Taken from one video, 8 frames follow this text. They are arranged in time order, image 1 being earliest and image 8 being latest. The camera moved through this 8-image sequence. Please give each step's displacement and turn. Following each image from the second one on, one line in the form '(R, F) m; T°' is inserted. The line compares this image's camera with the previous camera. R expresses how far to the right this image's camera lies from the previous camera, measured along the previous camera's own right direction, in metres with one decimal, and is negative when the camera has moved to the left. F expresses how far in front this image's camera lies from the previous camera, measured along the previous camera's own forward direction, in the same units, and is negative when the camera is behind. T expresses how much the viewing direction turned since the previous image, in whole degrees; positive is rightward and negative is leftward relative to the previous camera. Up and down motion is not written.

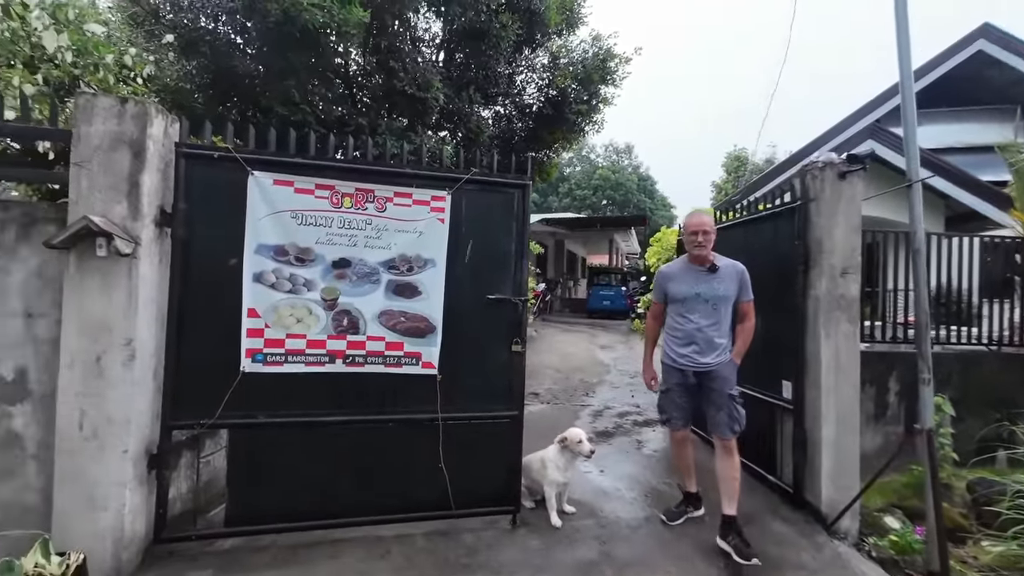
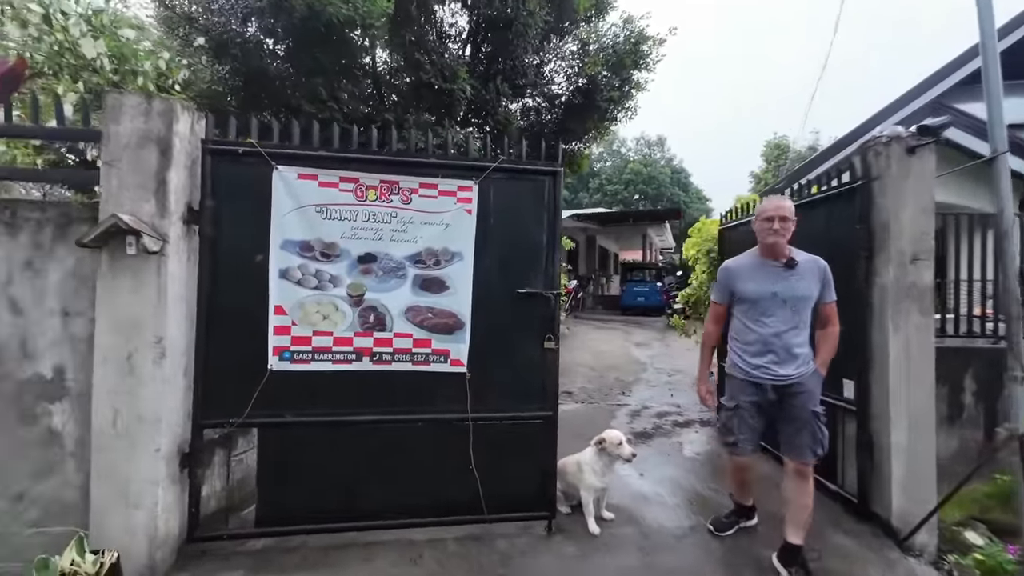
(0.0, +0.2) m; -4°
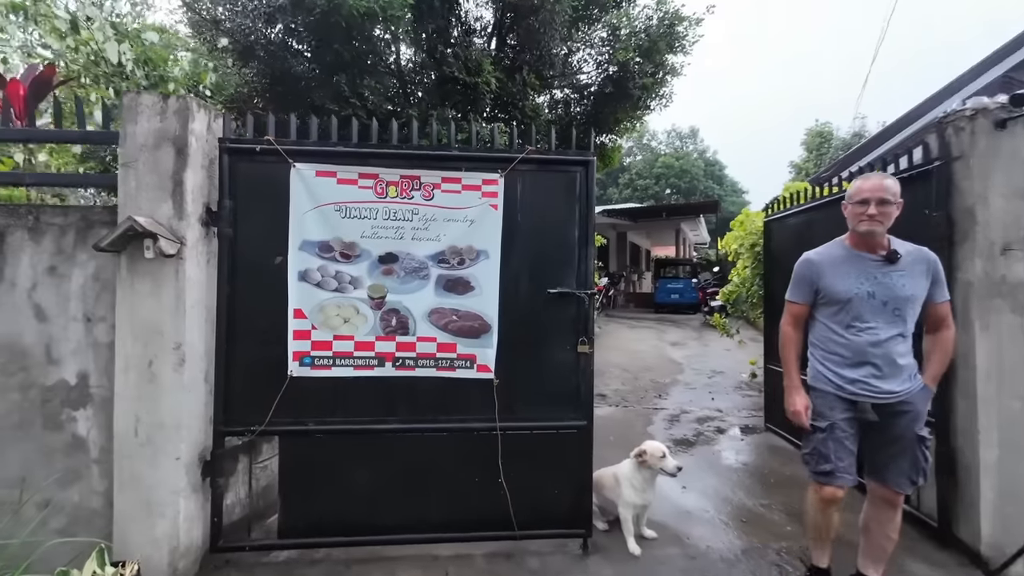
(0.0, +0.3) m; -4°
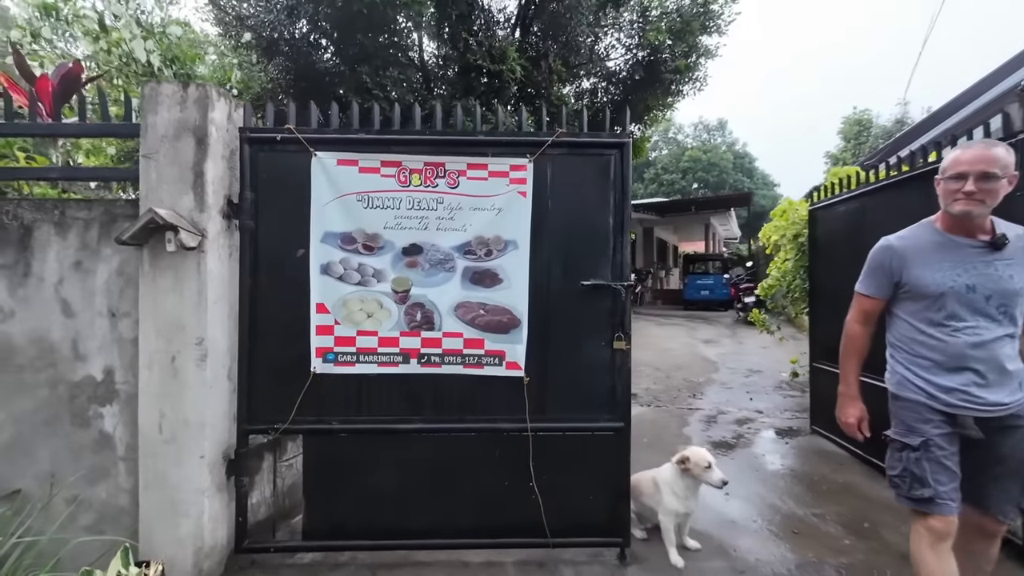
(-0.1, +0.2) m; -3°
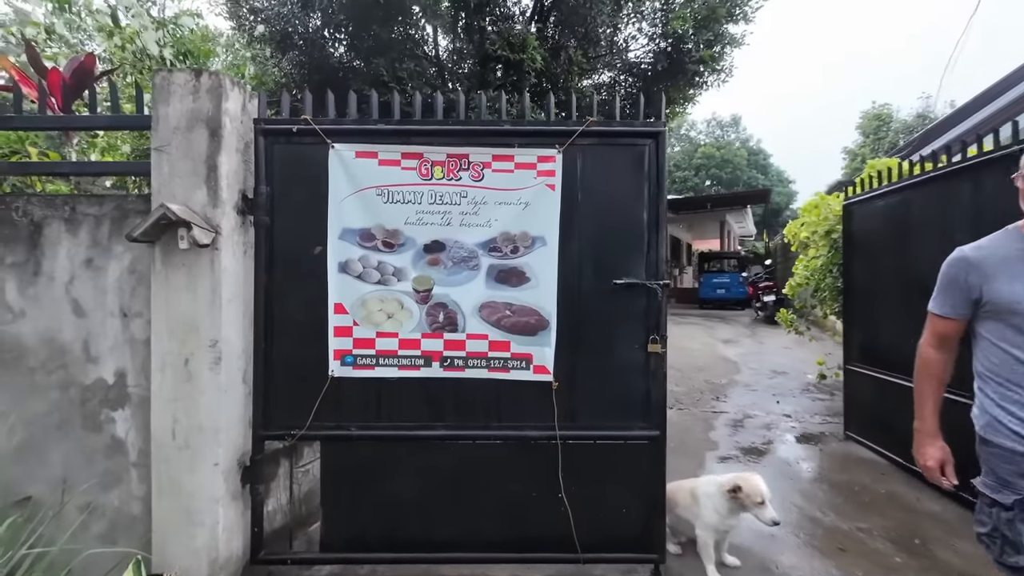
(-0.1, +0.2) m; -1°
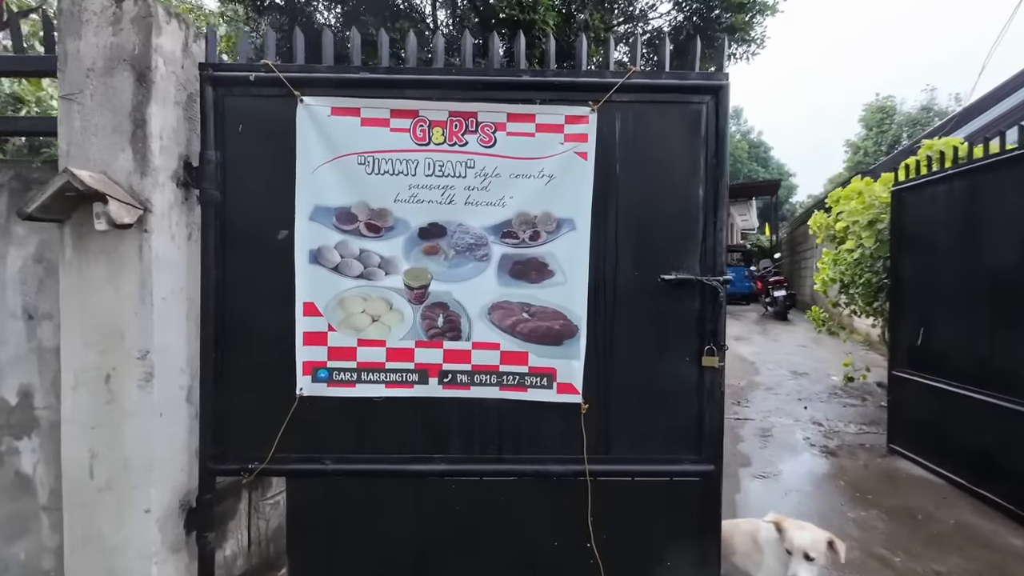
(-0.1, +0.7) m; +1°
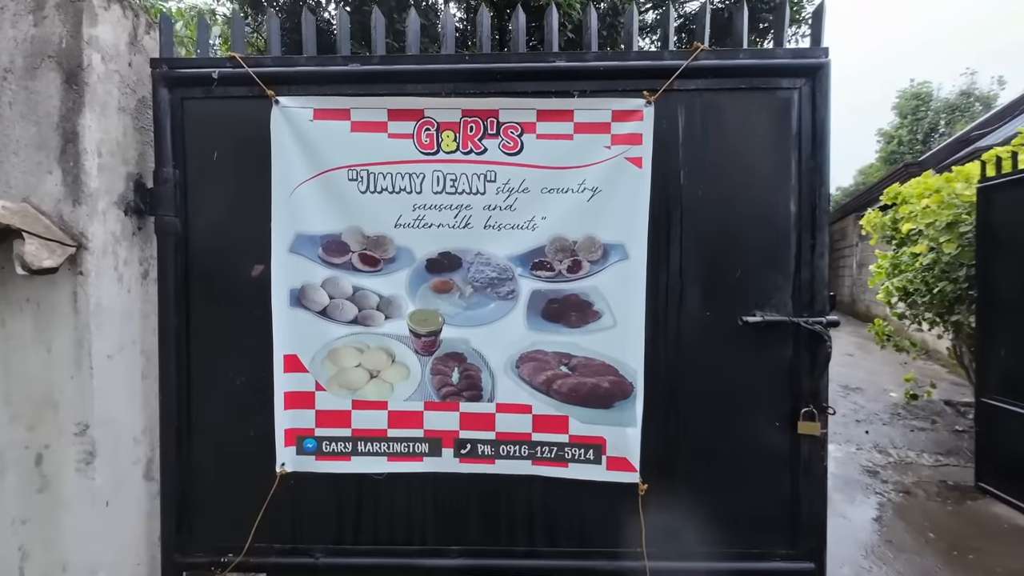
(-0.1, +0.5) m; -2°
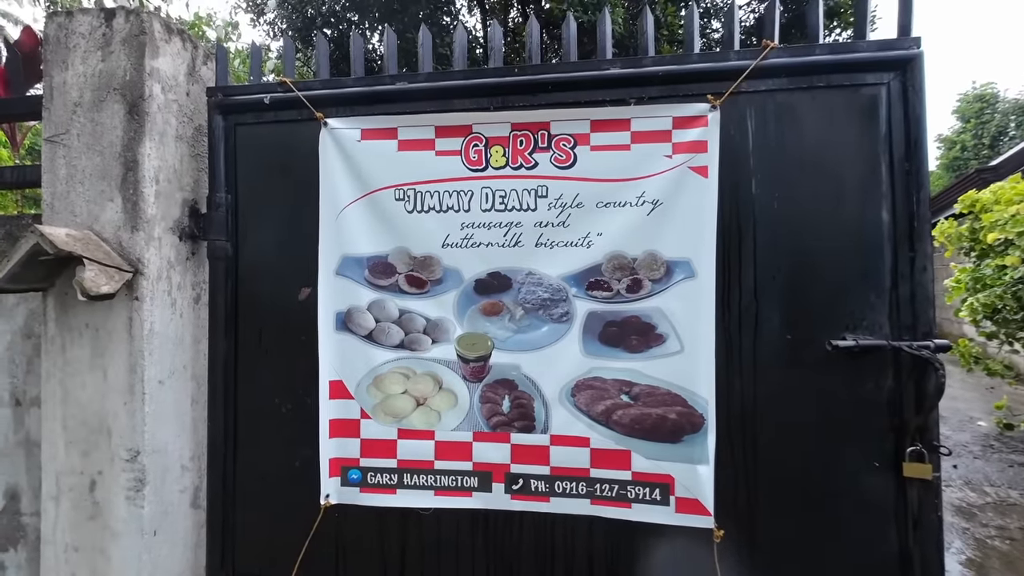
(-0.1, +0.1) m; -5°
